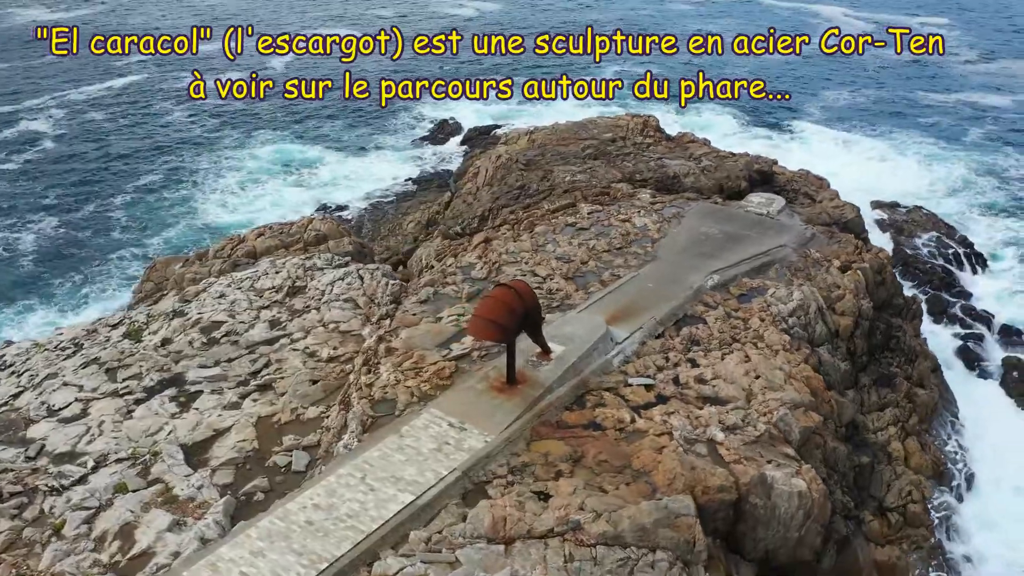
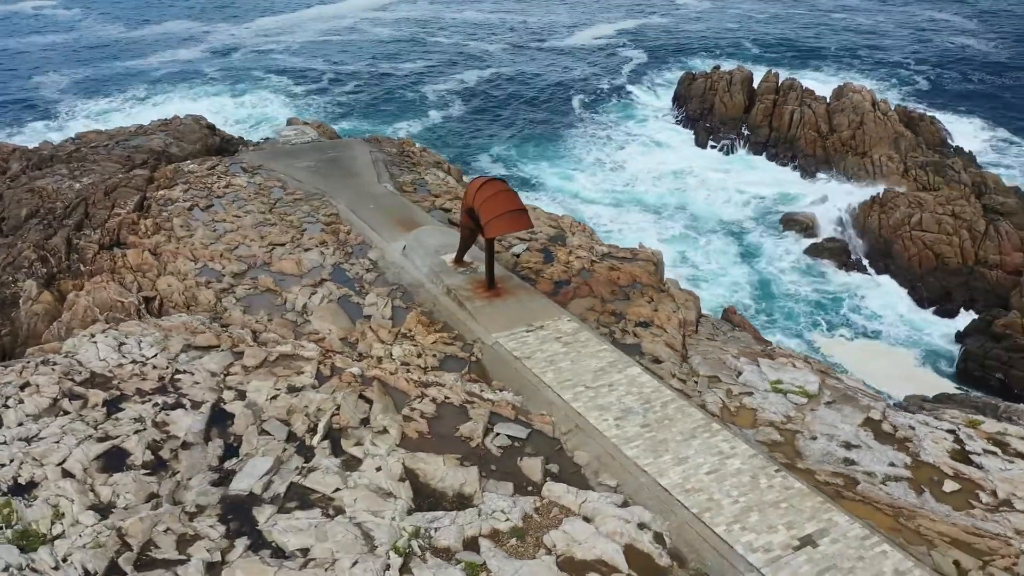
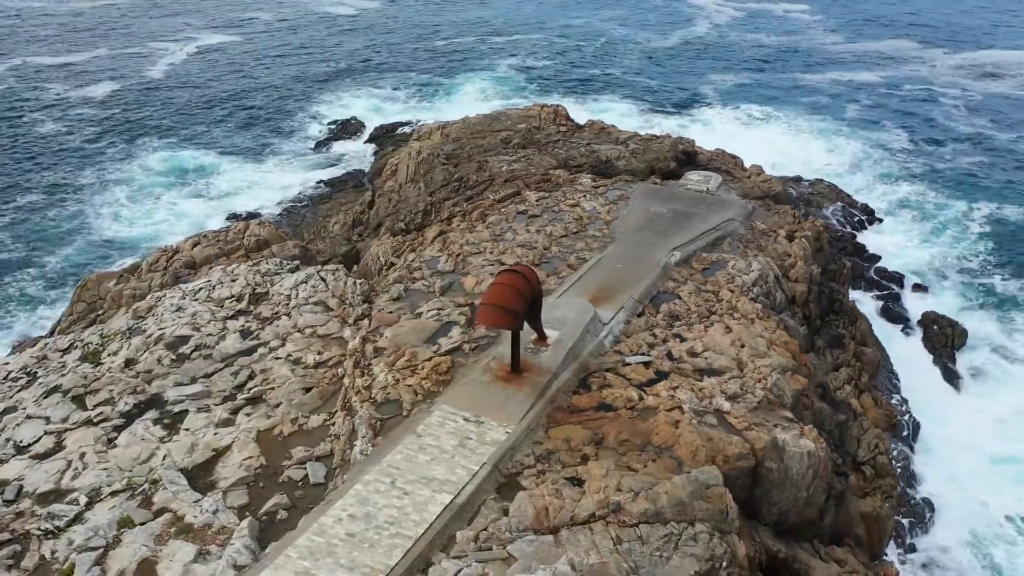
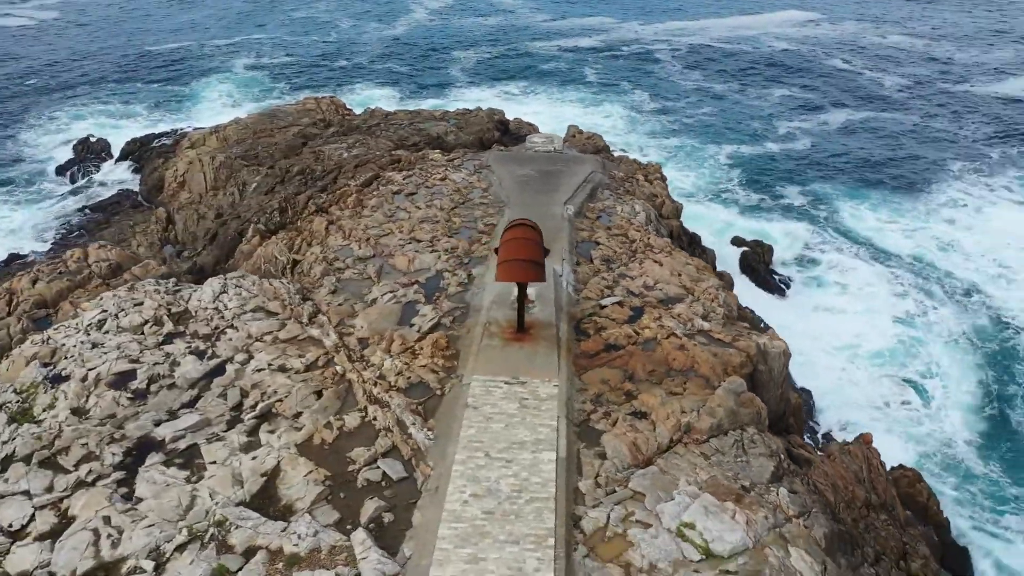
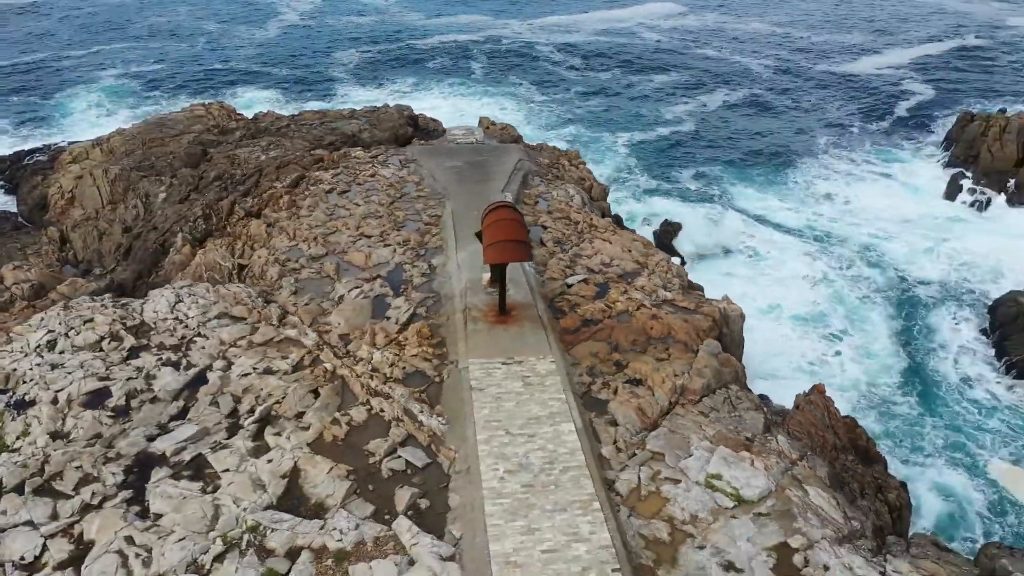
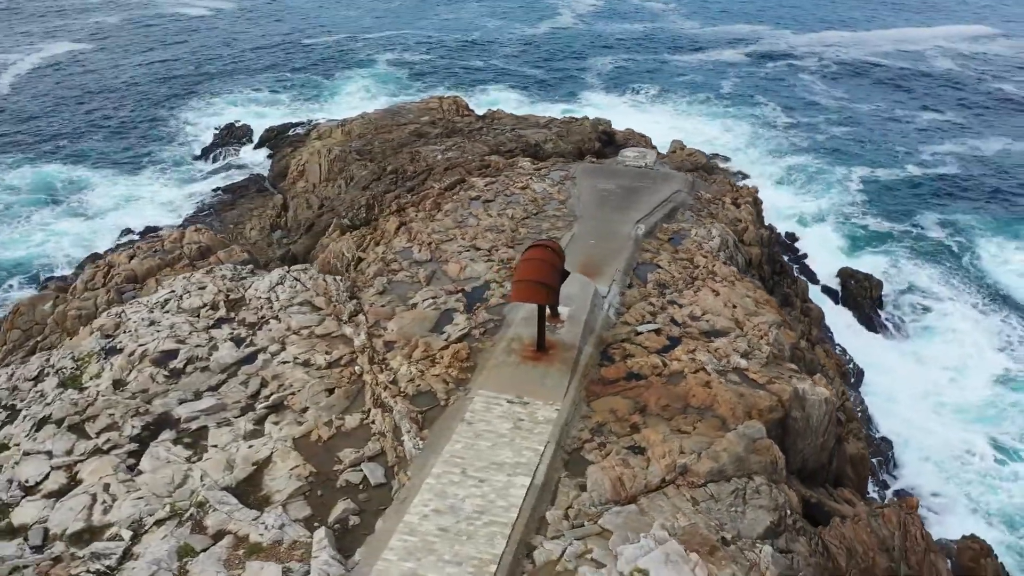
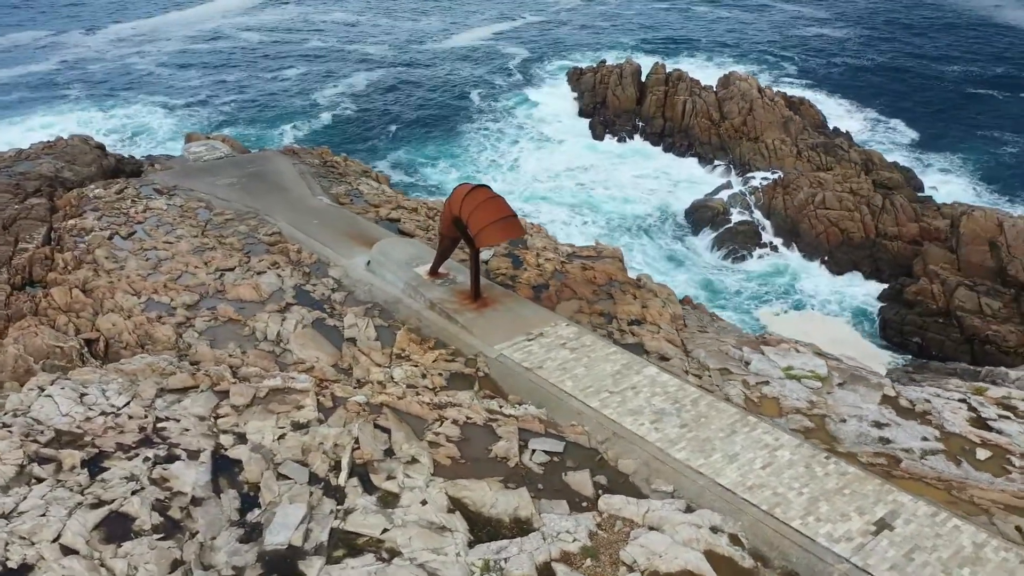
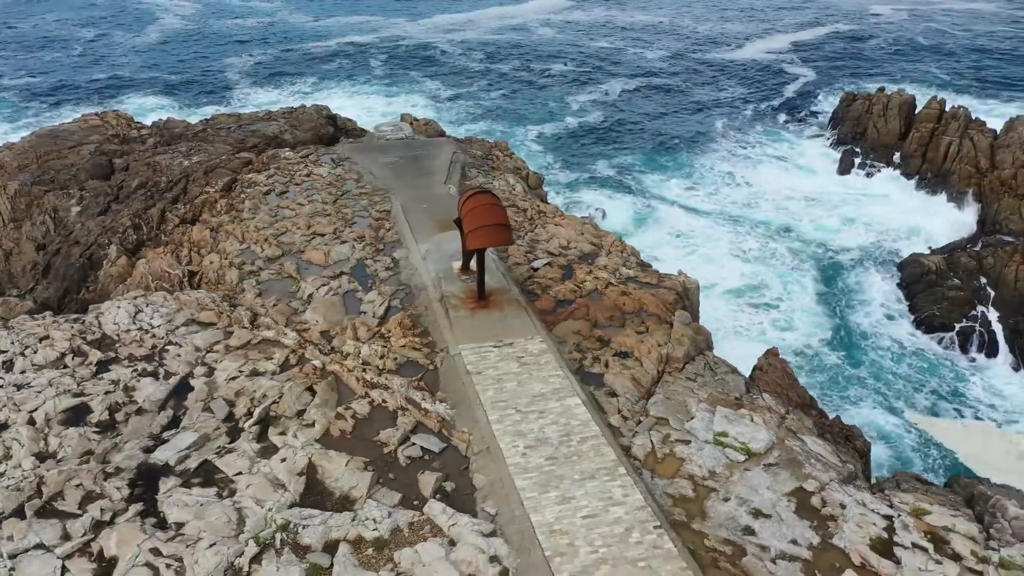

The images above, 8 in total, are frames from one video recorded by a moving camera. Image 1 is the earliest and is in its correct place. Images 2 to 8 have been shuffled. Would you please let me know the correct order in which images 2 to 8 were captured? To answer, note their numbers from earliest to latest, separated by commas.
3, 6, 4, 5, 8, 2, 7
